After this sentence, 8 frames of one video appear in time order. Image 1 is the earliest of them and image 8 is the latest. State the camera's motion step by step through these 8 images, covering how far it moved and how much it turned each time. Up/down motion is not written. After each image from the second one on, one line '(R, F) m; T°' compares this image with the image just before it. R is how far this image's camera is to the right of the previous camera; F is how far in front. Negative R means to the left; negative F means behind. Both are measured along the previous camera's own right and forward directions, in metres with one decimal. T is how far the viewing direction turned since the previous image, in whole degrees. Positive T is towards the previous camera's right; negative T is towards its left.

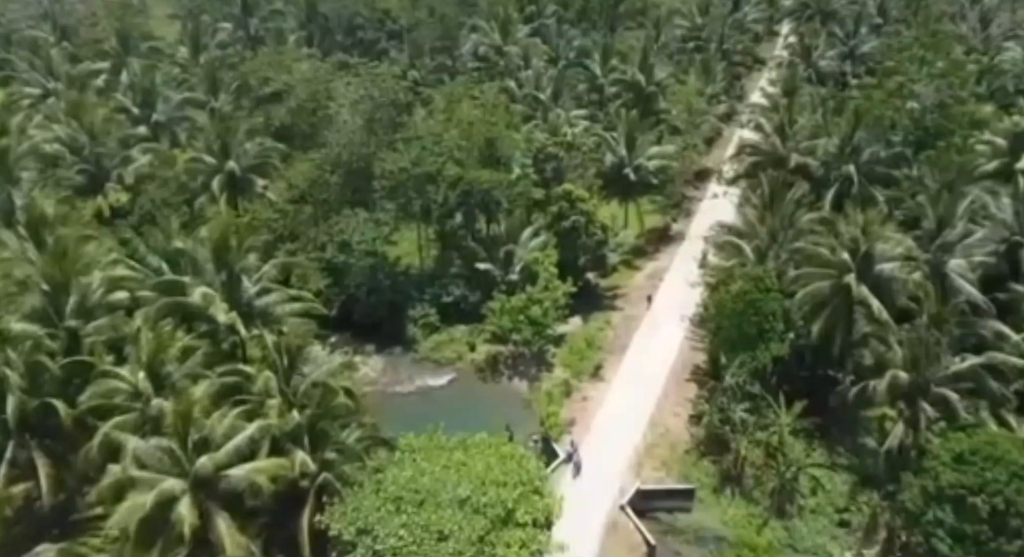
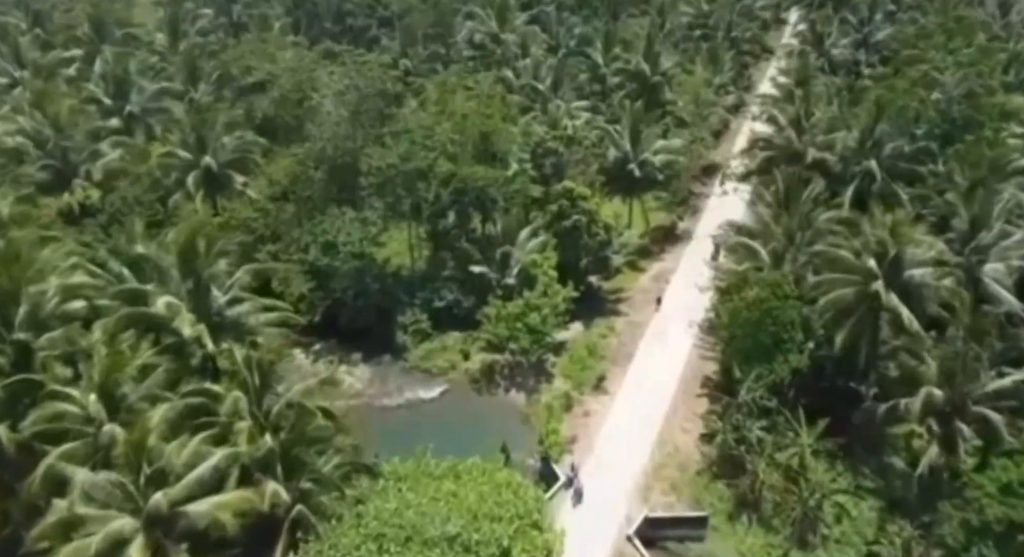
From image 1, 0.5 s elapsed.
(+0.1, +2.7) m; 0°
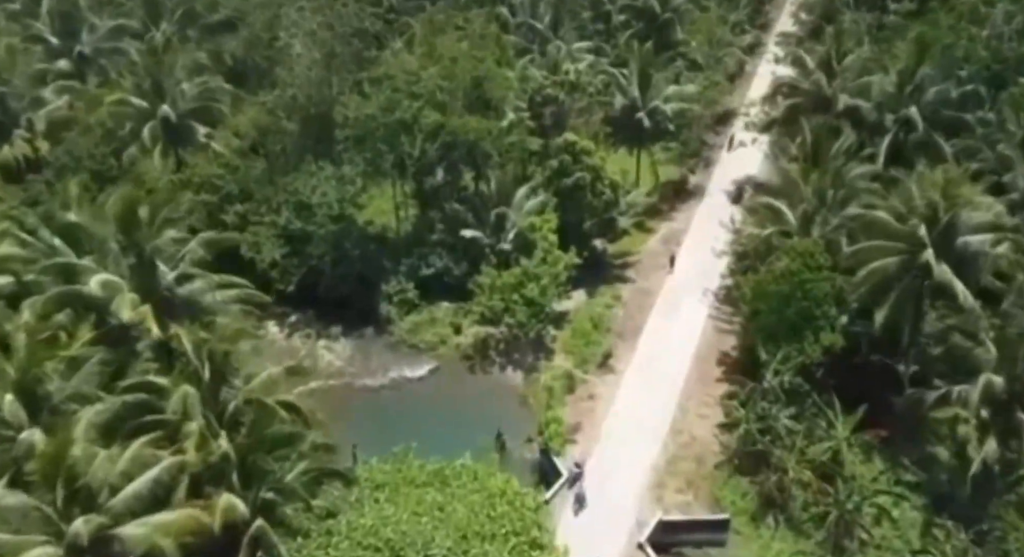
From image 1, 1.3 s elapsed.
(+0.1, +3.8) m; 0°
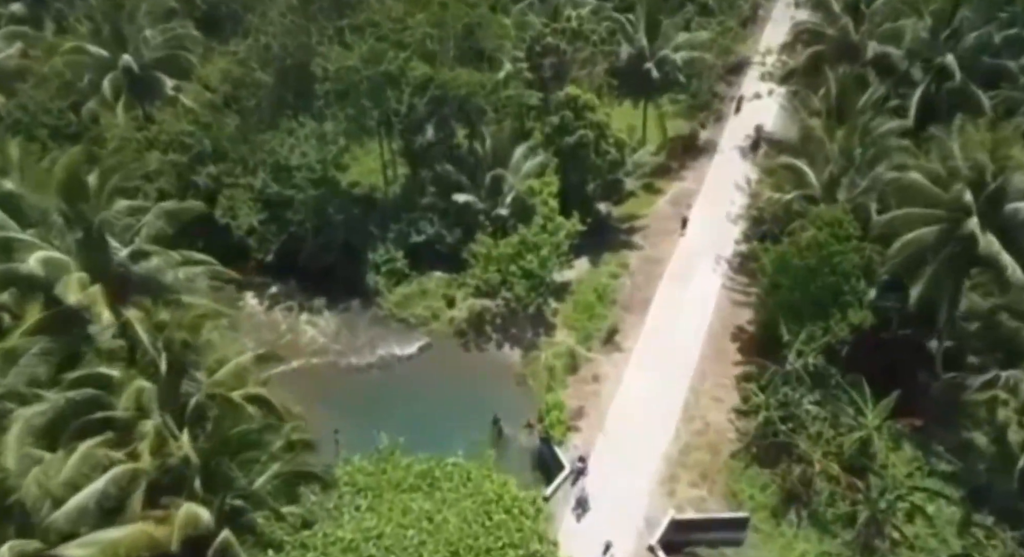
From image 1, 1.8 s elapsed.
(+0.1, +2.6) m; 0°
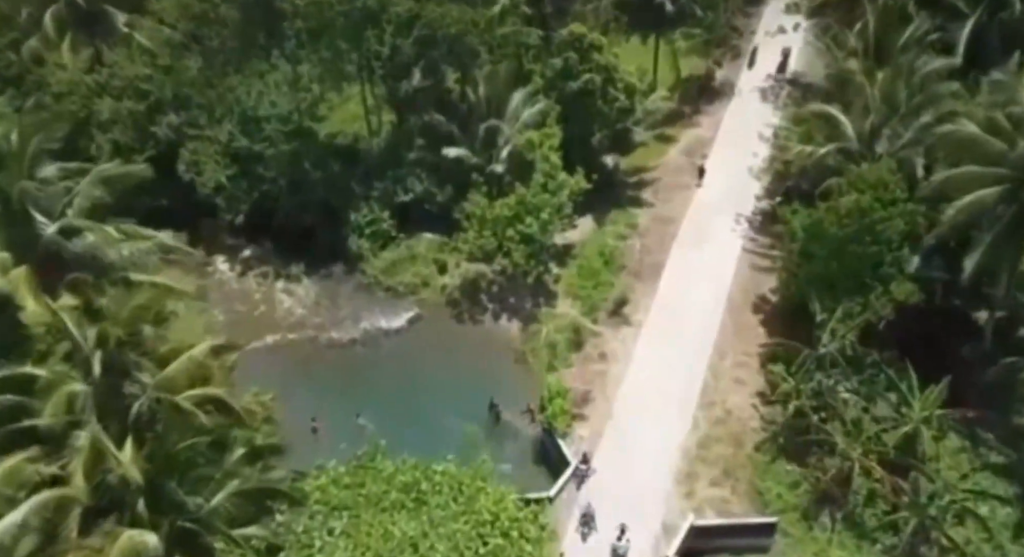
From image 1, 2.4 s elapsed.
(+0.1, +3.1) m; 0°
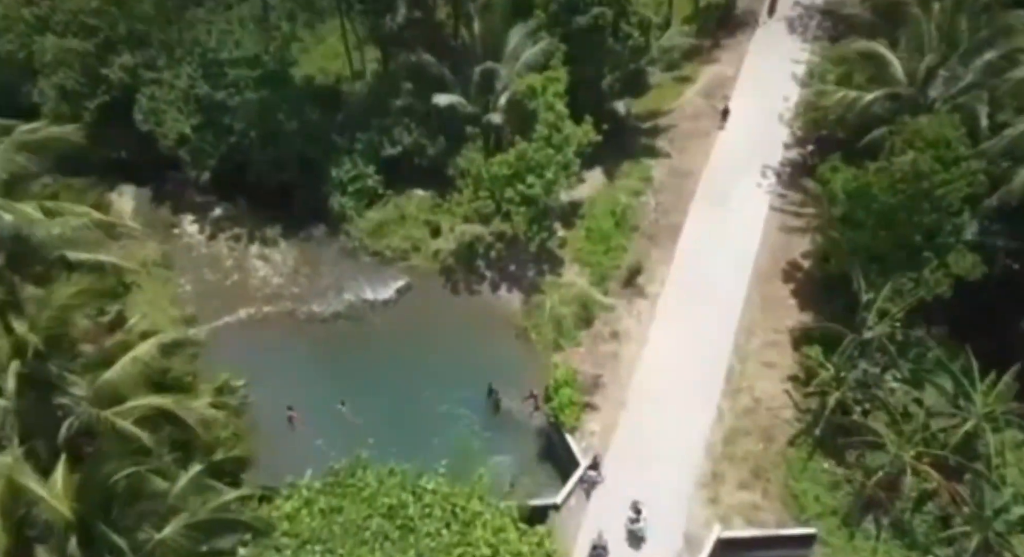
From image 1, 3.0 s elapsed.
(0.0, +2.9) m; 0°
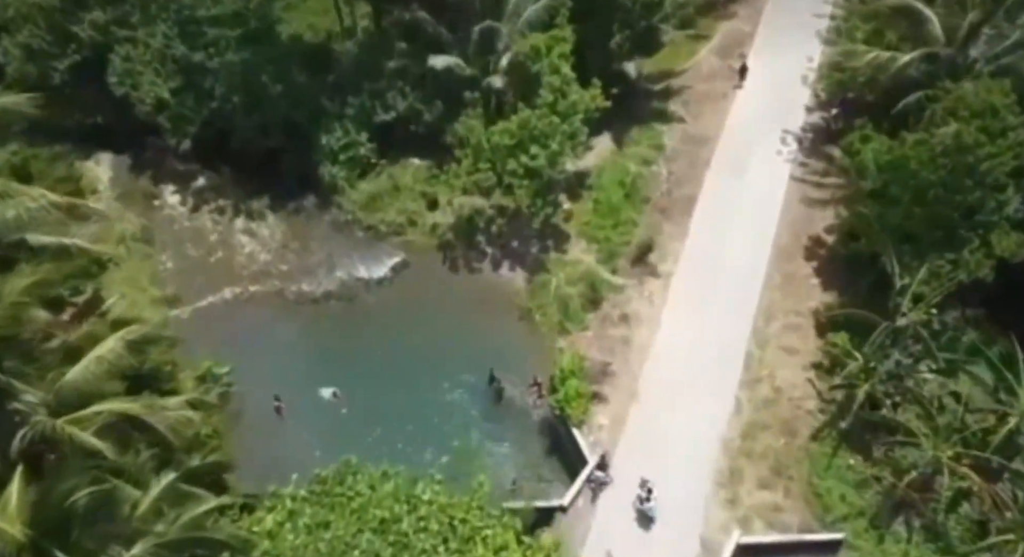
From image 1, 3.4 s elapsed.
(0.0, +1.5) m; 0°
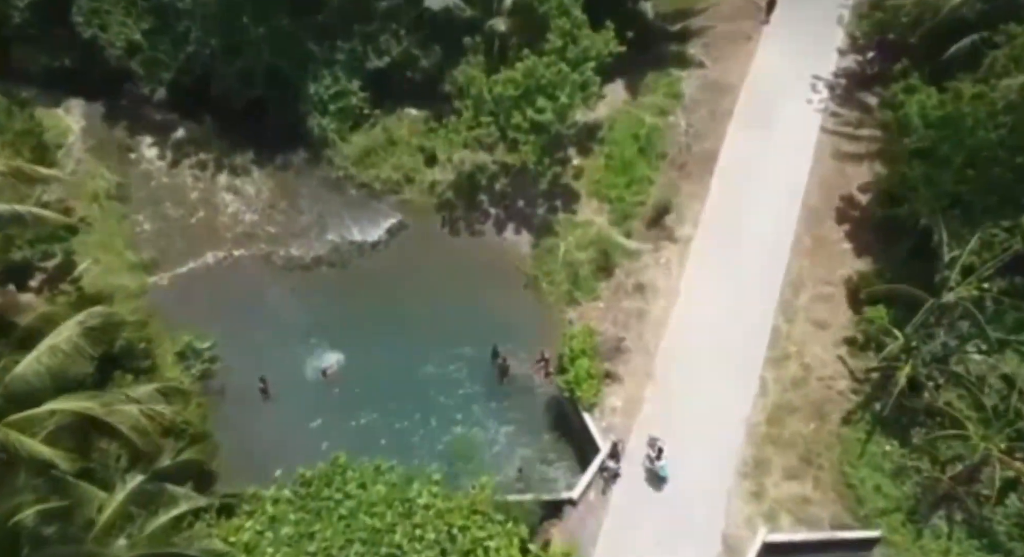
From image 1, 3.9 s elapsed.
(0.0, +1.7) m; 0°
